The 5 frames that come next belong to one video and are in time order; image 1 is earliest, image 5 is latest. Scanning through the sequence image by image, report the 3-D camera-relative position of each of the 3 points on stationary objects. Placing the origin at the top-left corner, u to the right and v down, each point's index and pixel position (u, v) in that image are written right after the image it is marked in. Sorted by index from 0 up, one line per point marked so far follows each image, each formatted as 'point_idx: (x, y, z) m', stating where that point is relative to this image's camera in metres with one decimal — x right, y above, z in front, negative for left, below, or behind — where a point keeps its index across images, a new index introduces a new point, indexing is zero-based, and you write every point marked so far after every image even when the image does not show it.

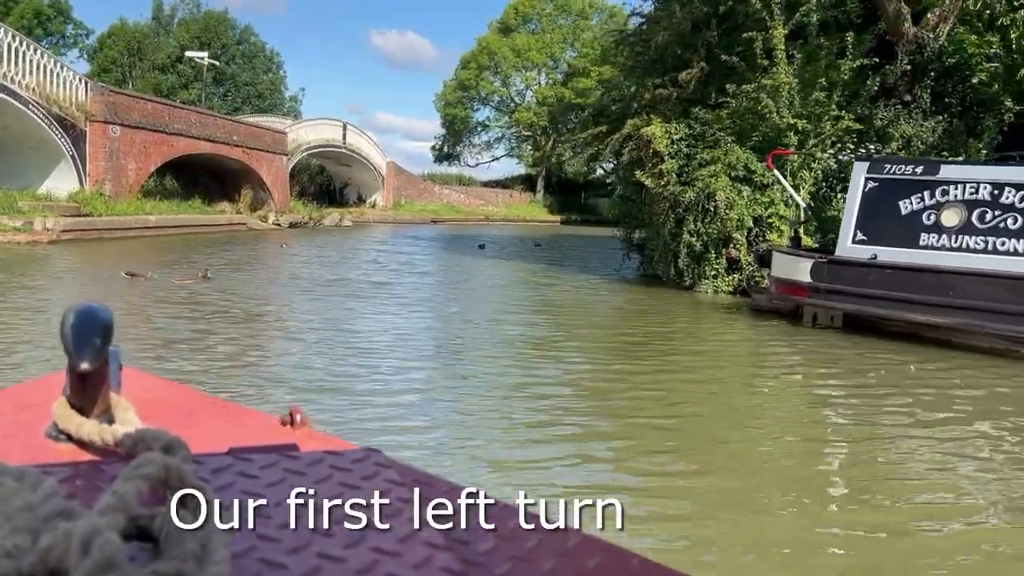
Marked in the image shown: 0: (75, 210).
0: (-8.4, +1.5, +17.4) m
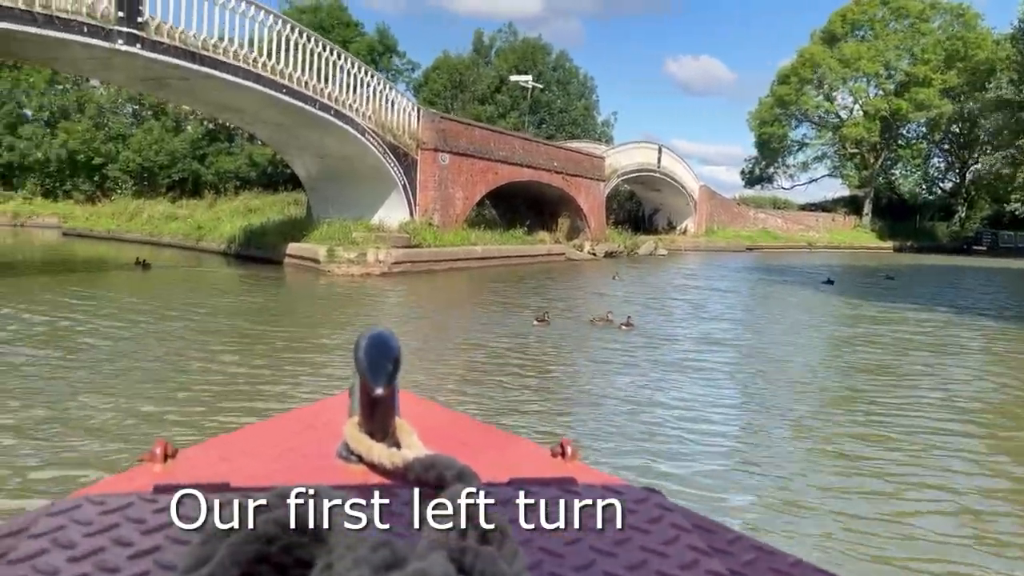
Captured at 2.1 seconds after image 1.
0: (-2.0, +0.9, +17.1) m
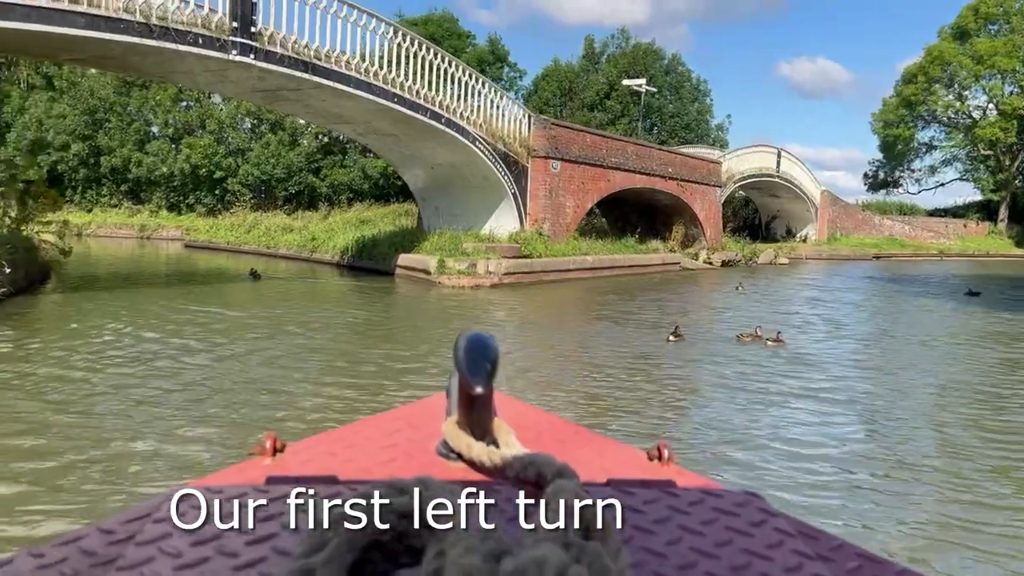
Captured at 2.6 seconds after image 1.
0: (+0.1, +0.7, +16.8) m
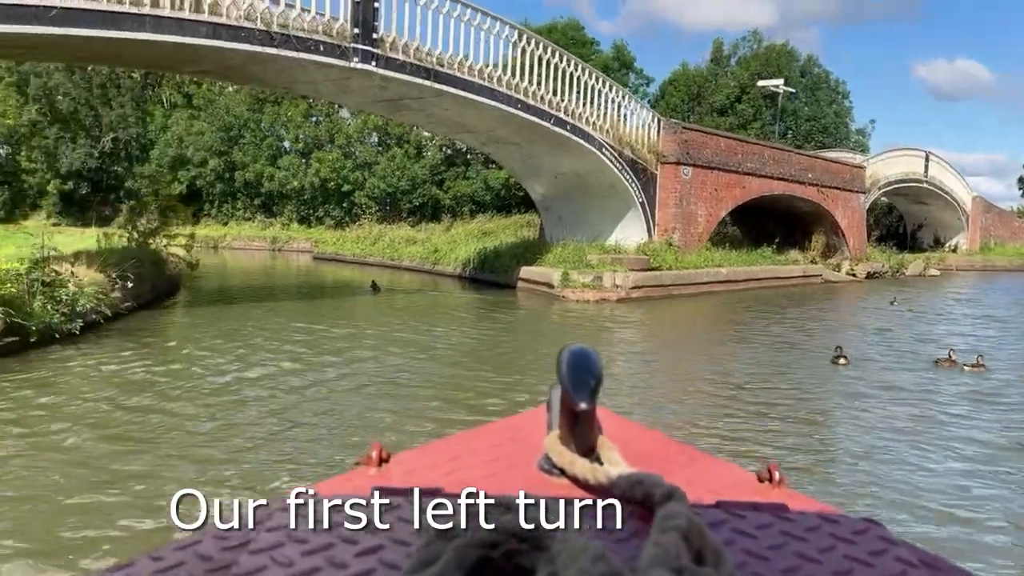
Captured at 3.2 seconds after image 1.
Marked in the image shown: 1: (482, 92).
0: (+2.4, +0.5, +16.2) m
1: (-0.4, +2.9, +13.4) m
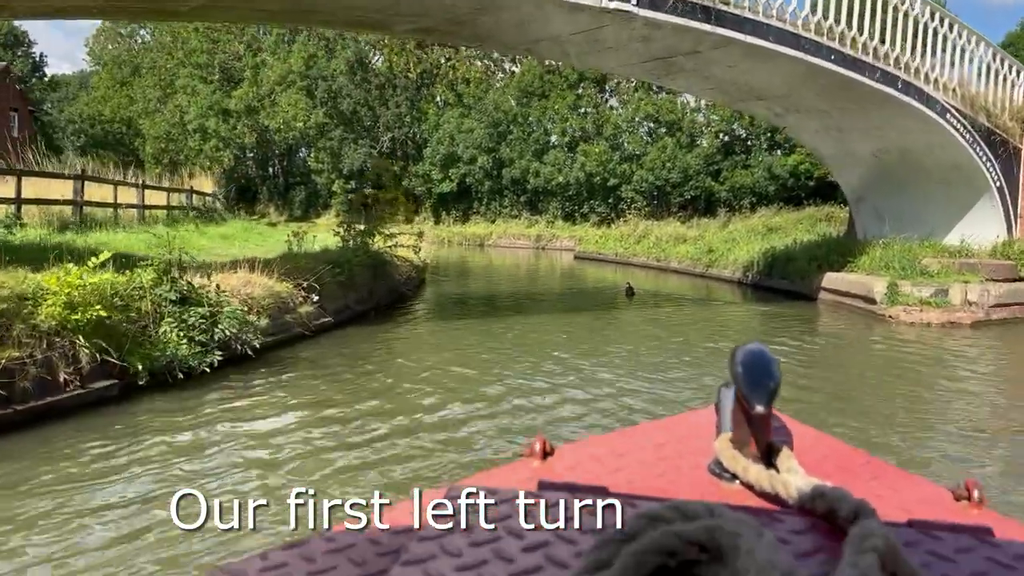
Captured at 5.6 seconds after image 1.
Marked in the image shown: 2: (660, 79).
0: (+6.7, +0.3, +12.9) m
1: (+3.2, +2.8, +11.0) m
2: (+2.1, +2.7, +12.6) m
